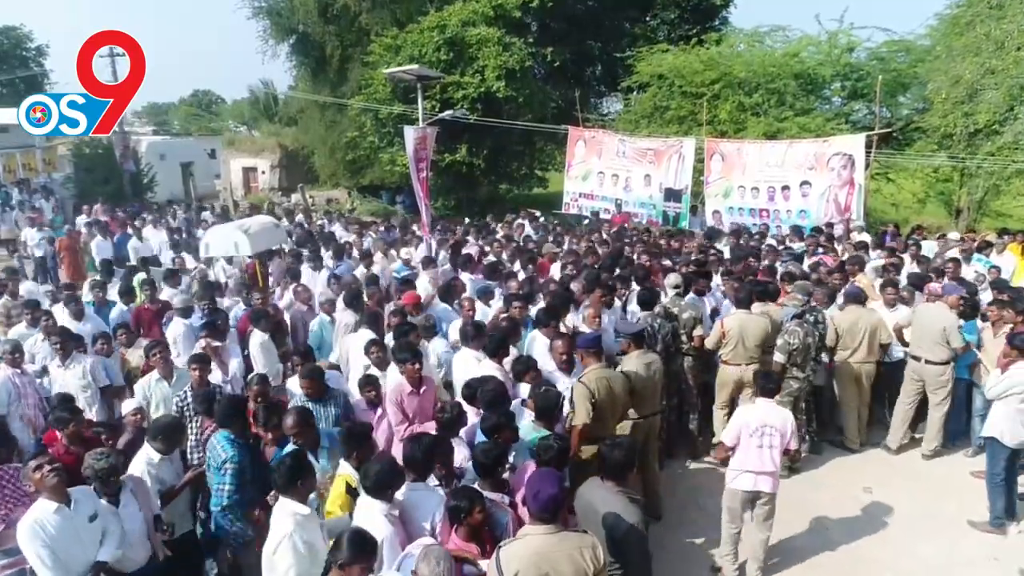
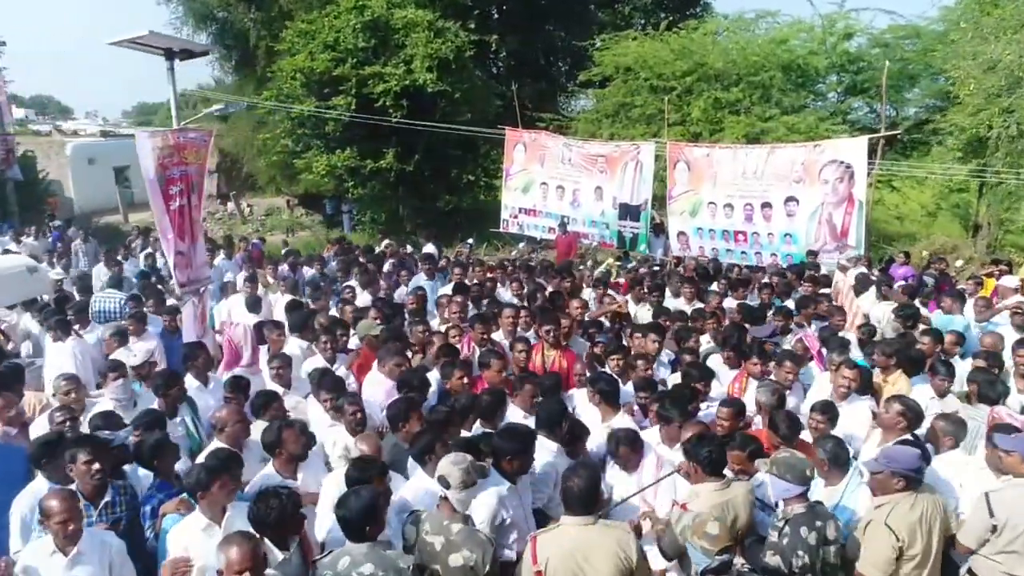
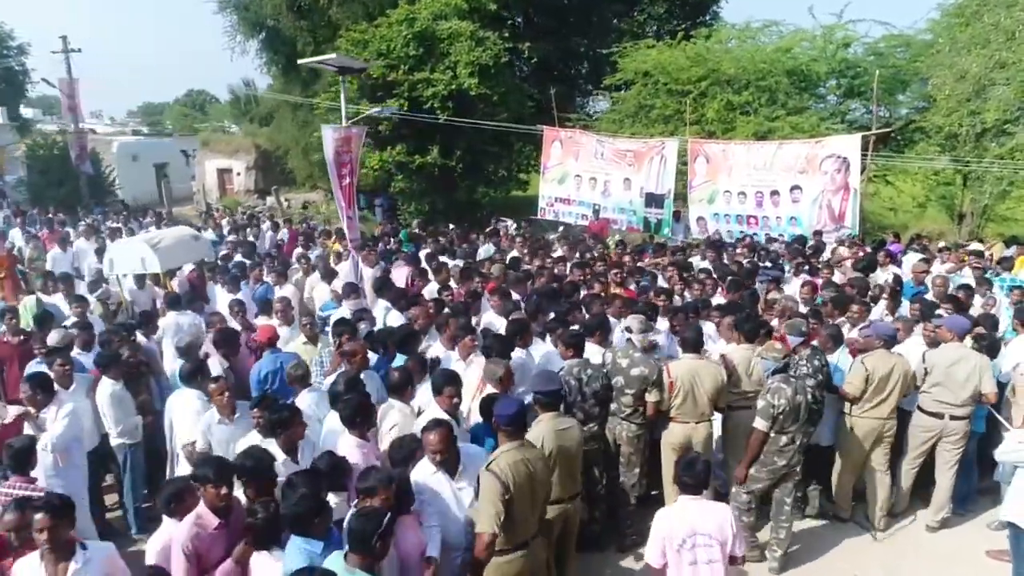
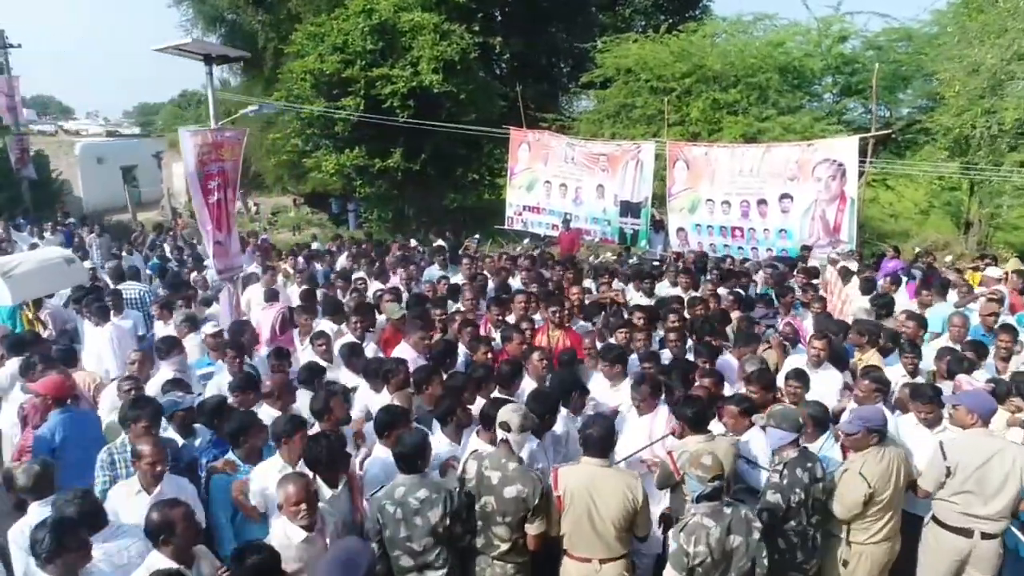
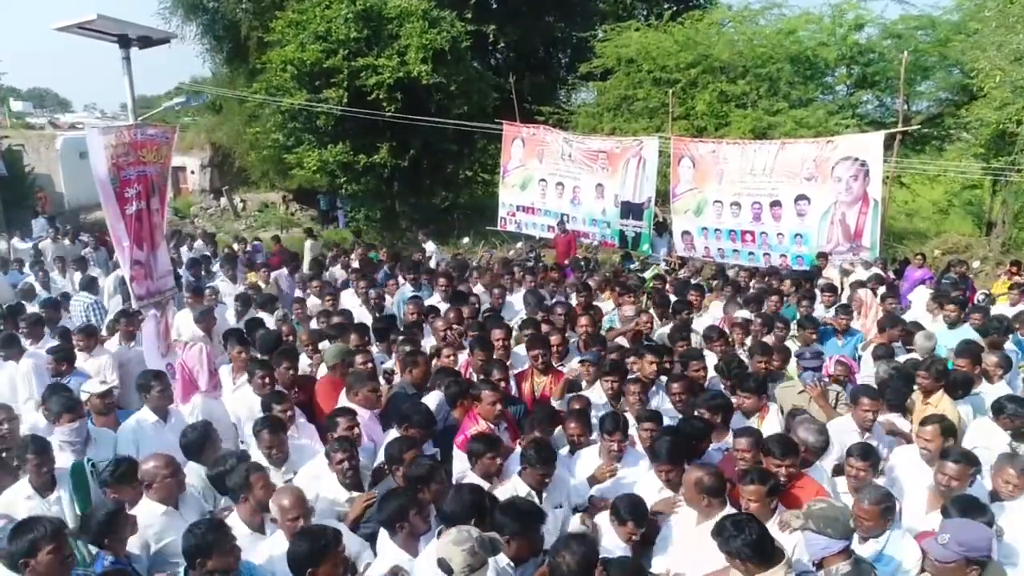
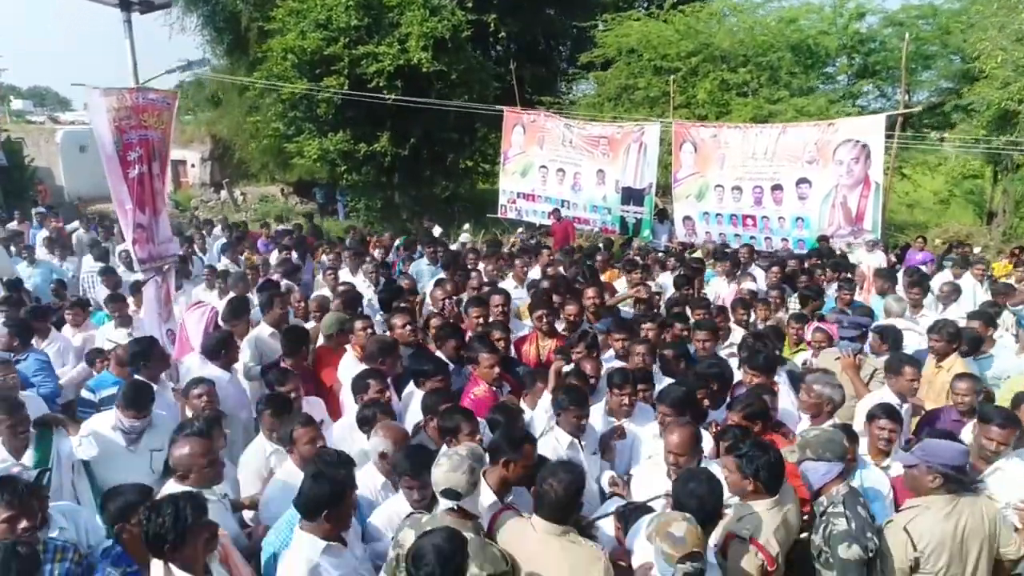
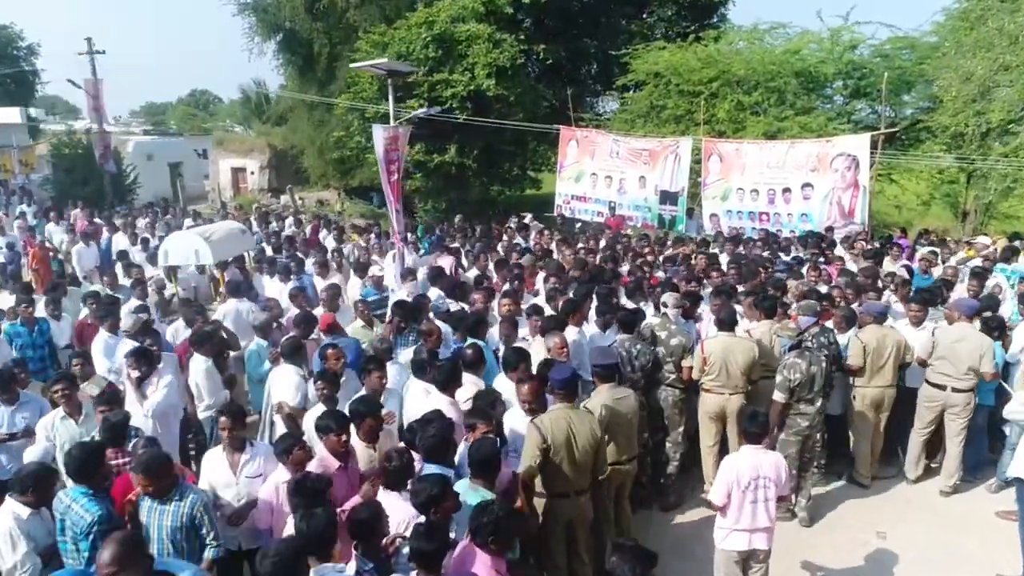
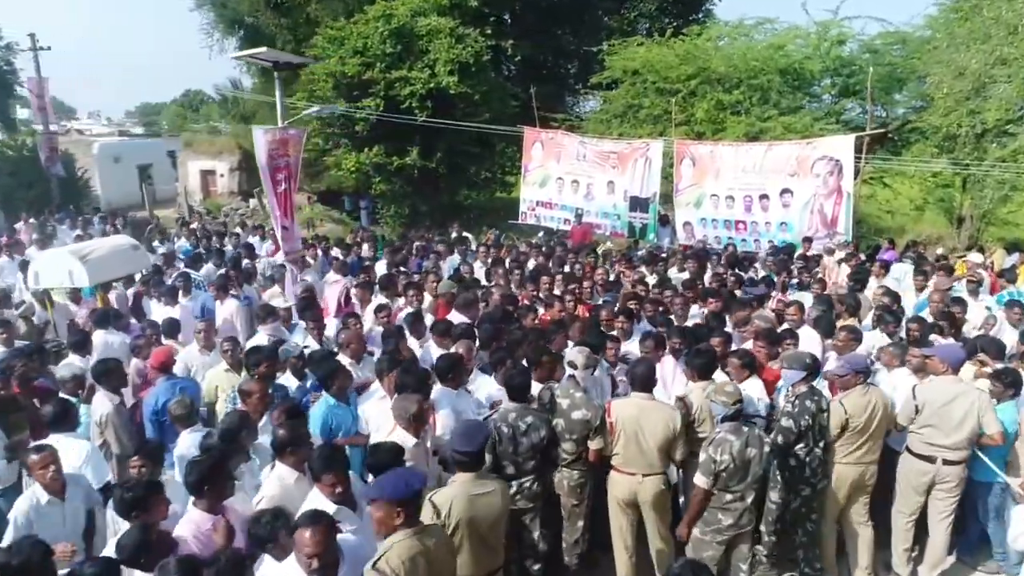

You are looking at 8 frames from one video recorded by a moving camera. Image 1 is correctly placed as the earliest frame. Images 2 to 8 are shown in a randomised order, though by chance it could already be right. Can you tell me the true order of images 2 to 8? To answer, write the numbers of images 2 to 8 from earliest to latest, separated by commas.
7, 3, 8, 4, 2, 5, 6
